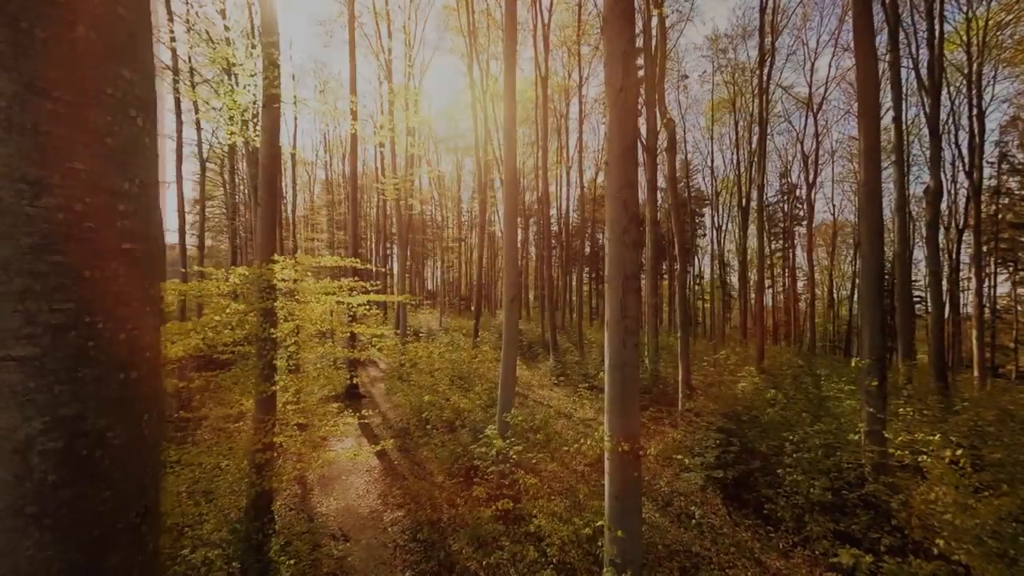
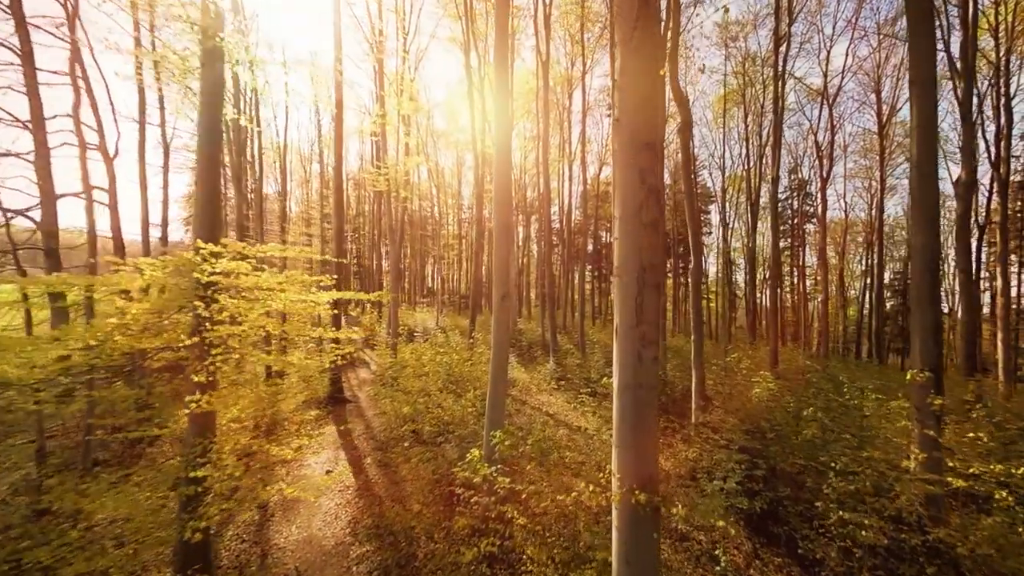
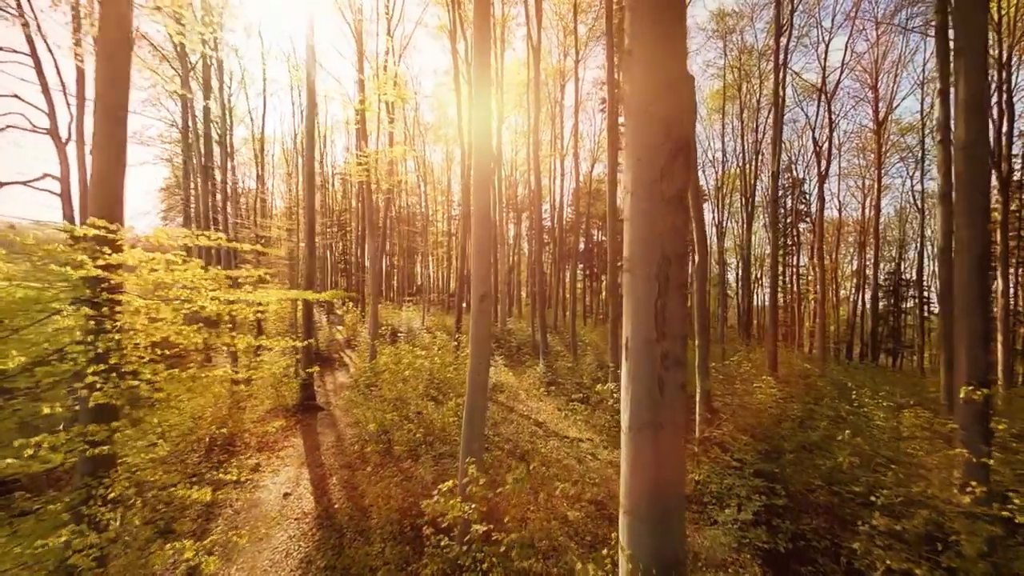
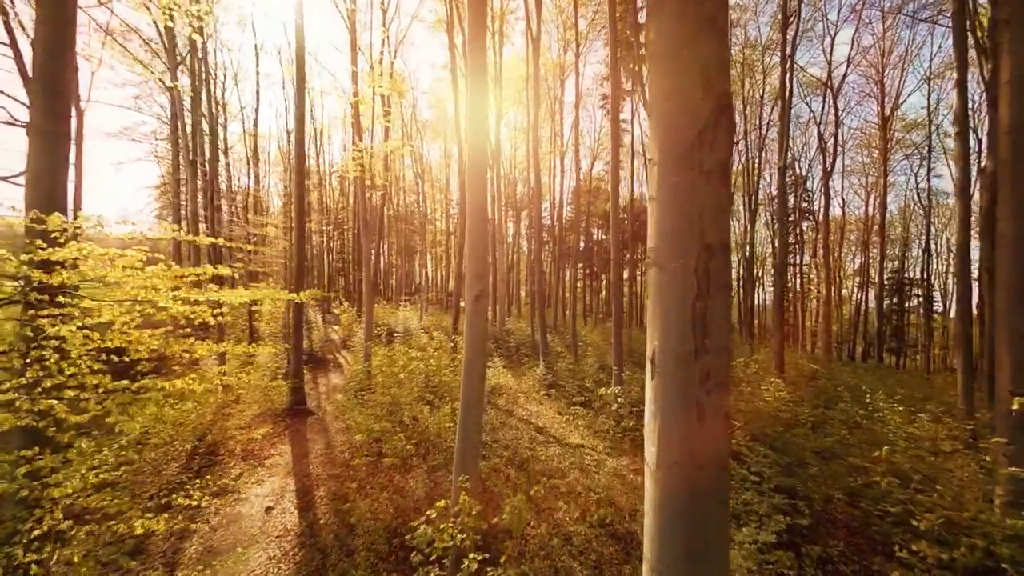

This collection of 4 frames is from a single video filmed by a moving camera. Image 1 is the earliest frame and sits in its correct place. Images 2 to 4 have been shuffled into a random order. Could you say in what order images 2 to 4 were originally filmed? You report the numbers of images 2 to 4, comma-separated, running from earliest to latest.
2, 3, 4
